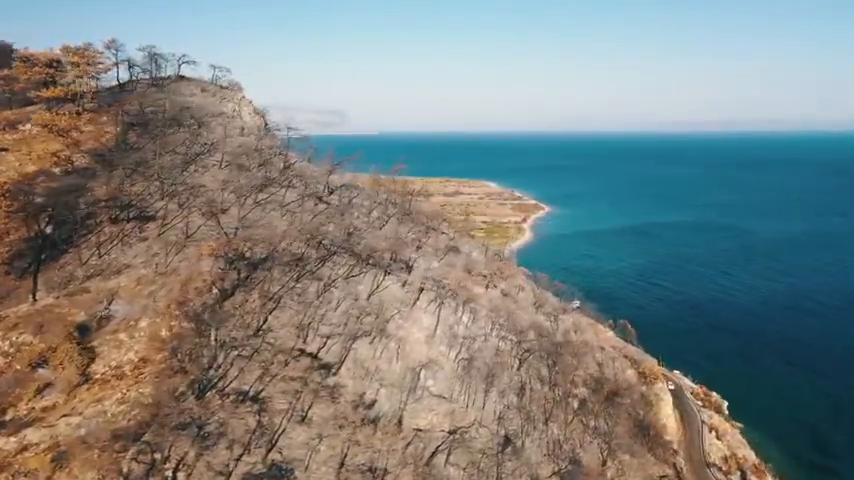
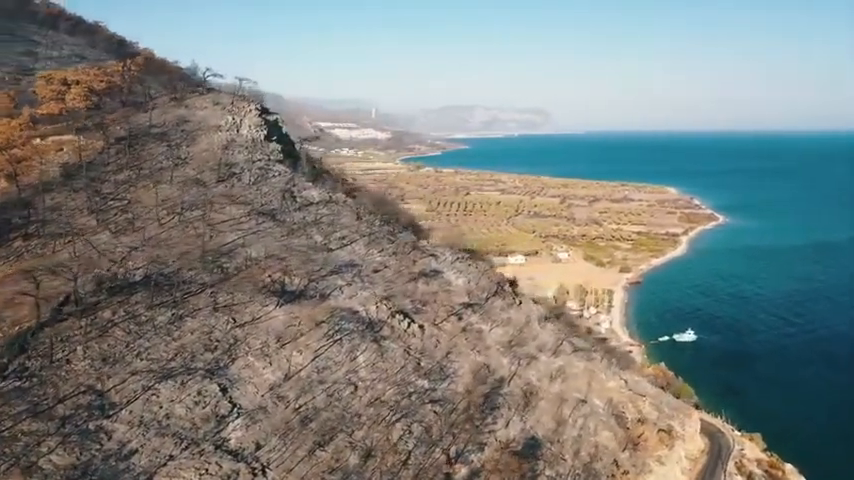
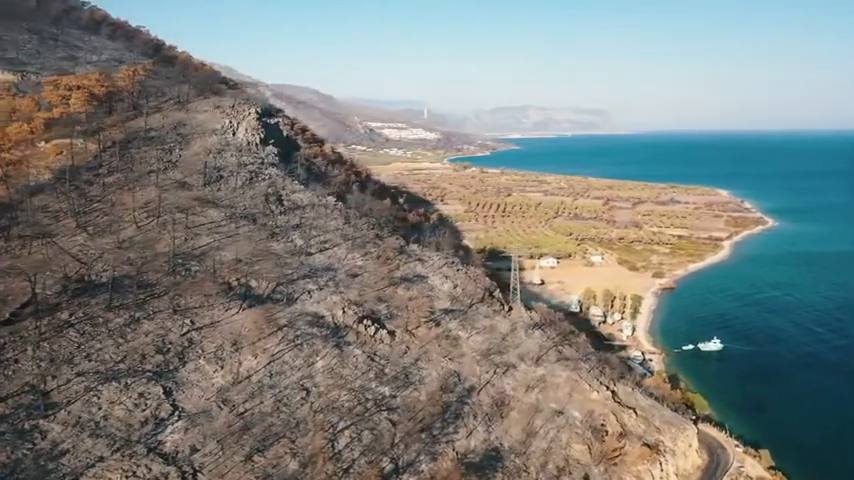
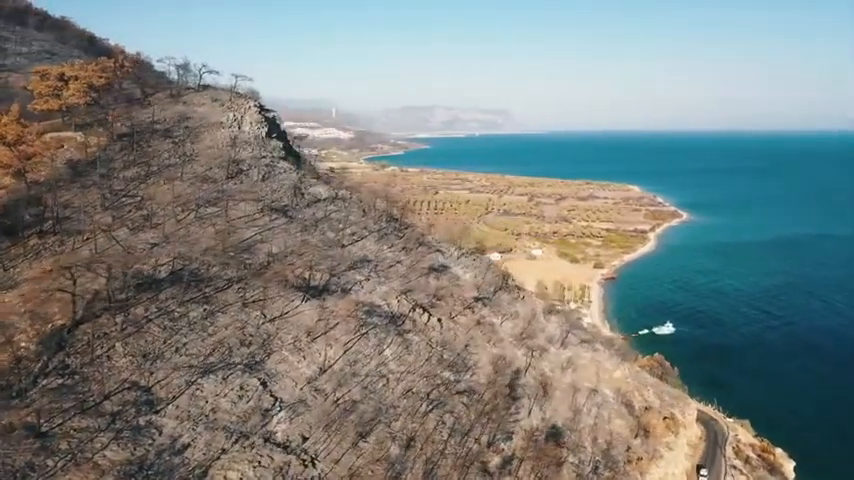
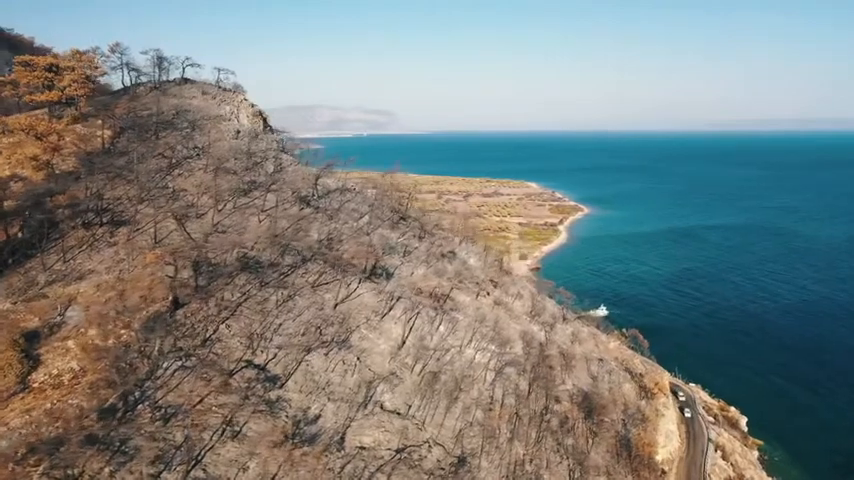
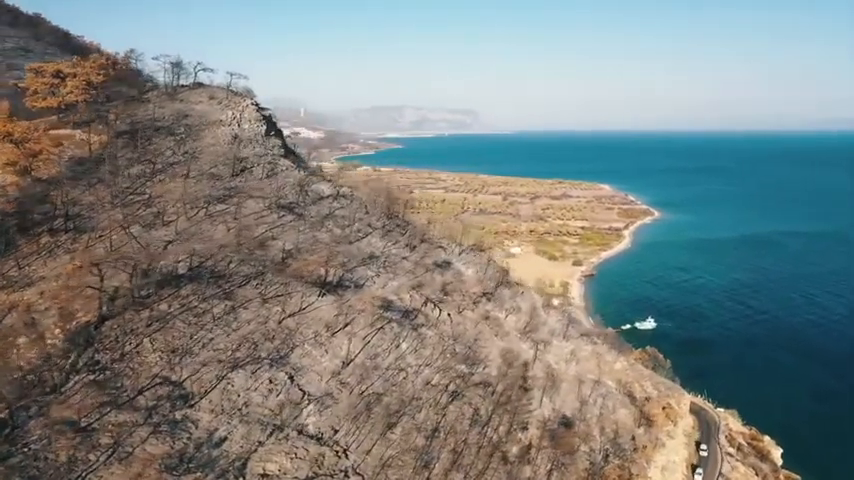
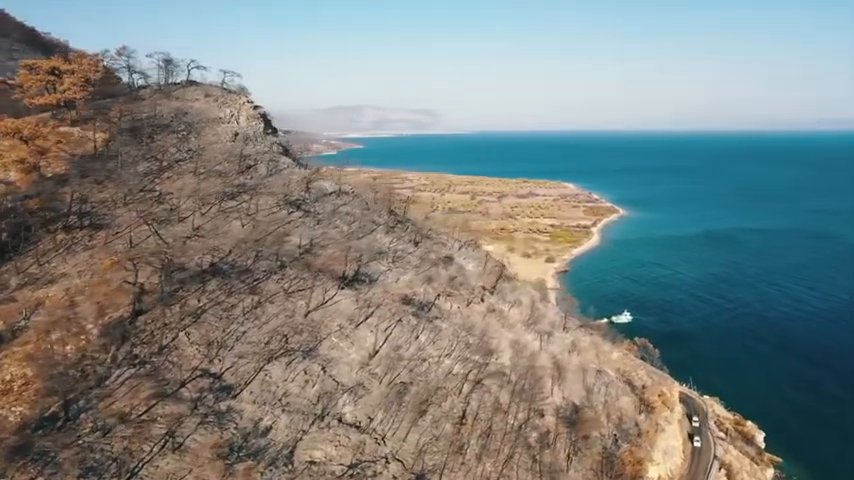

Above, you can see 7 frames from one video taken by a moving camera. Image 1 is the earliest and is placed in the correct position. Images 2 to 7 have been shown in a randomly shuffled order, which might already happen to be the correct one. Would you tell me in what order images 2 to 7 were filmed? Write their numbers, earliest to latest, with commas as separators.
5, 7, 6, 4, 2, 3
